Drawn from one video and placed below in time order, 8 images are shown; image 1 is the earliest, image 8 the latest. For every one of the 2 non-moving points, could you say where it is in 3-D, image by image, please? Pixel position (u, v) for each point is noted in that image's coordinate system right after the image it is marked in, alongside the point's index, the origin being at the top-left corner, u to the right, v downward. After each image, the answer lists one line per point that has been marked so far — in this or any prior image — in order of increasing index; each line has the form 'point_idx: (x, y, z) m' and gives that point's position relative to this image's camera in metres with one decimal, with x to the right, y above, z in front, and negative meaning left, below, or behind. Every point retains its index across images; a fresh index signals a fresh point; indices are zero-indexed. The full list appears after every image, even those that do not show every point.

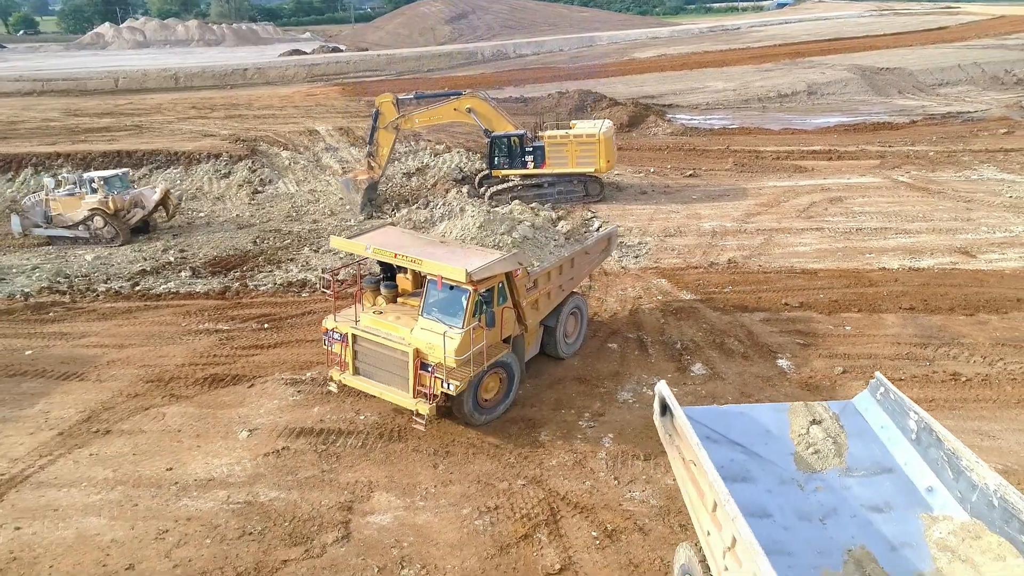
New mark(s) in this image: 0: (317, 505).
0: (-1.9, -2.2, +7.1) m
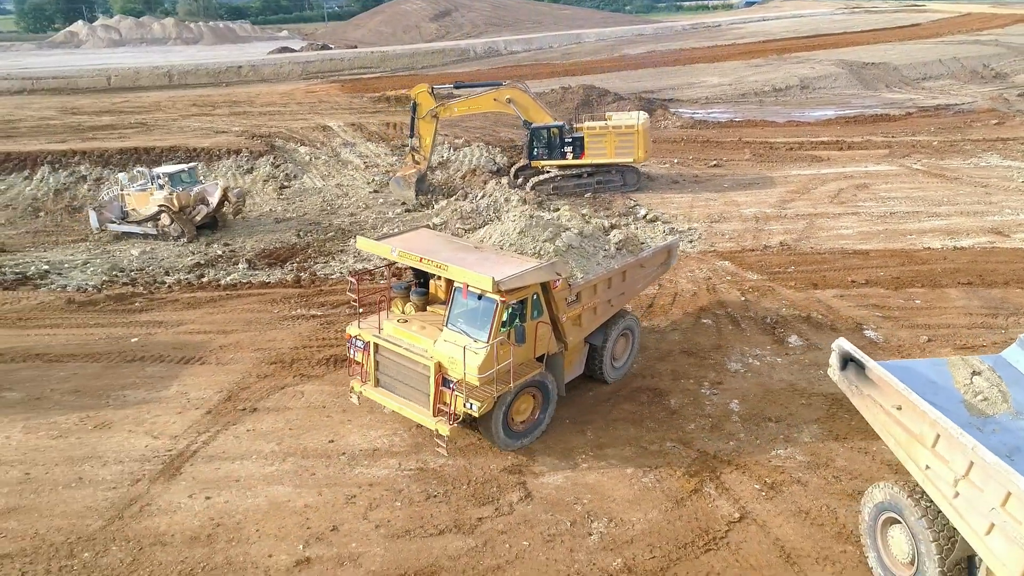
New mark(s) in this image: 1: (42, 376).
0: (-0.2, -1.9, +7.4) m
1: (-6.0, -1.1, +9.4) m
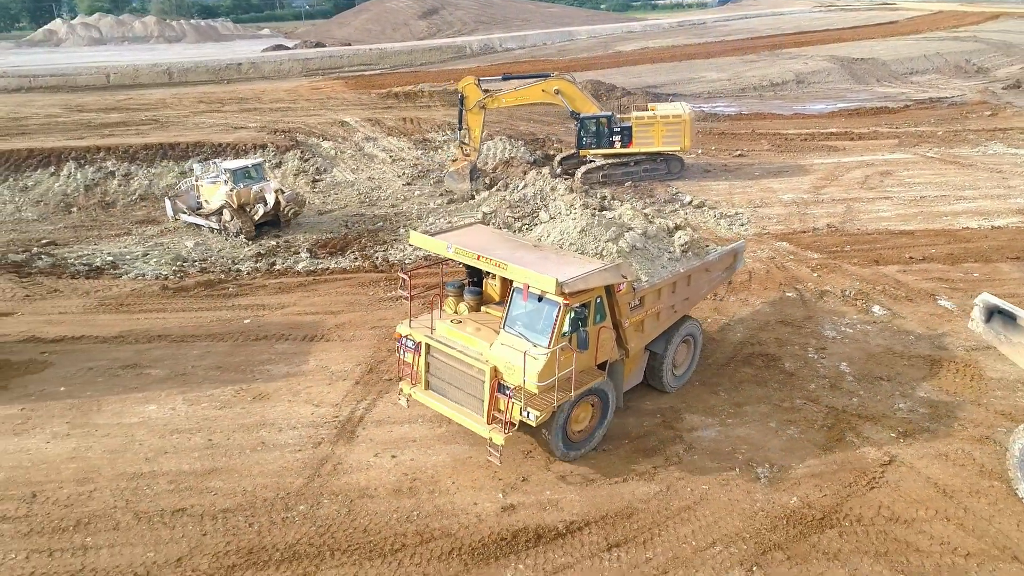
0: (+1.4, -1.5, +7.9) m
1: (-4.4, -0.9, +9.6) m
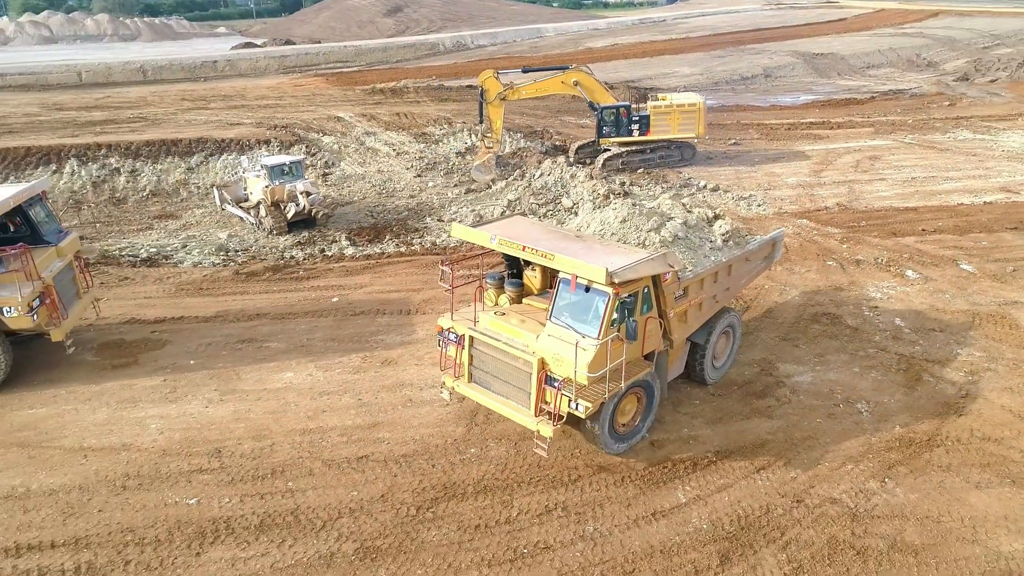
0: (+2.8, -1.1, +8.8) m
1: (-3.2, -0.6, +10.1) m
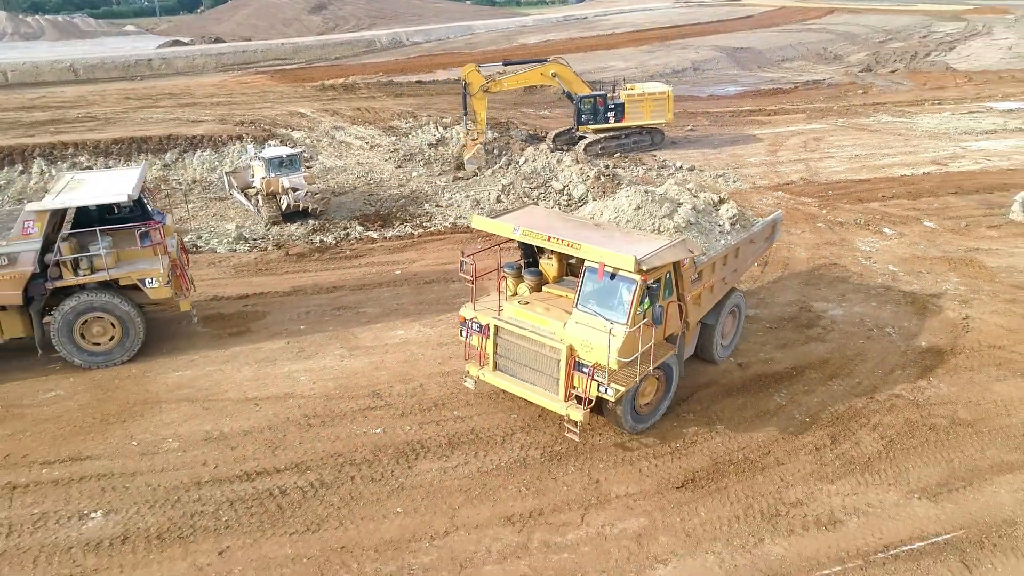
0: (+4.0, -0.4, +10.4) m
1: (-2.1, -0.1, +11.0) m
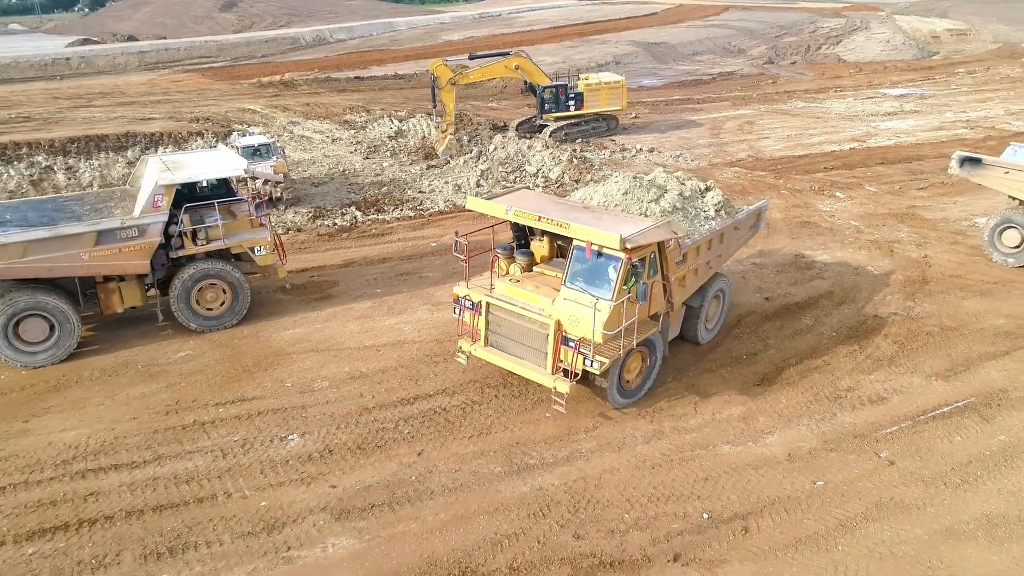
0: (+4.7, +0.5, +12.3) m
1: (-1.5, +0.4, +12.1) m
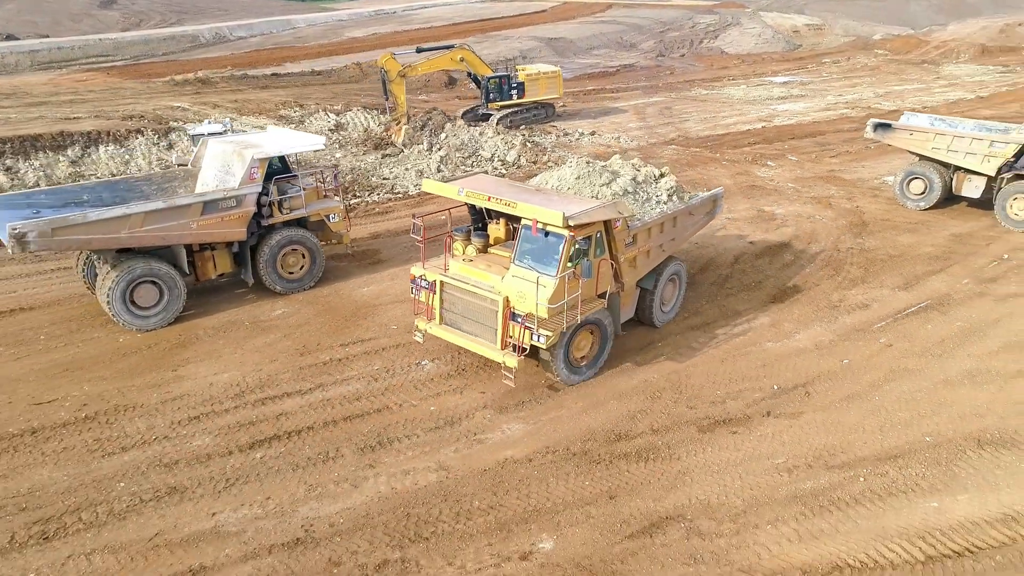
0: (+4.8, +1.5, +14.6) m
1: (-1.2, +1.0, +13.5) m
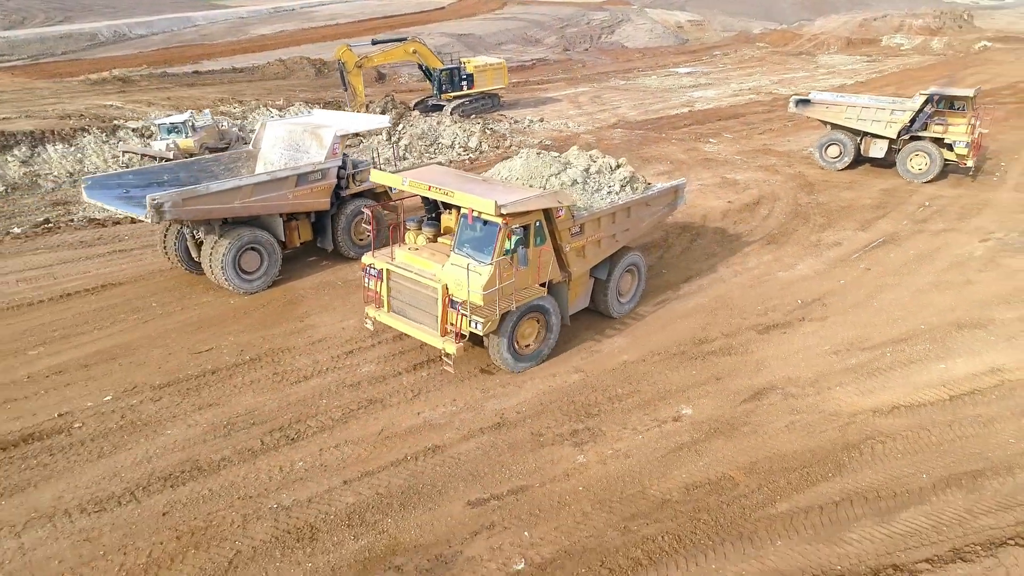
0: (+4.8, +2.5, +16.9) m
1: (-1.0, +1.7, +14.9) m
